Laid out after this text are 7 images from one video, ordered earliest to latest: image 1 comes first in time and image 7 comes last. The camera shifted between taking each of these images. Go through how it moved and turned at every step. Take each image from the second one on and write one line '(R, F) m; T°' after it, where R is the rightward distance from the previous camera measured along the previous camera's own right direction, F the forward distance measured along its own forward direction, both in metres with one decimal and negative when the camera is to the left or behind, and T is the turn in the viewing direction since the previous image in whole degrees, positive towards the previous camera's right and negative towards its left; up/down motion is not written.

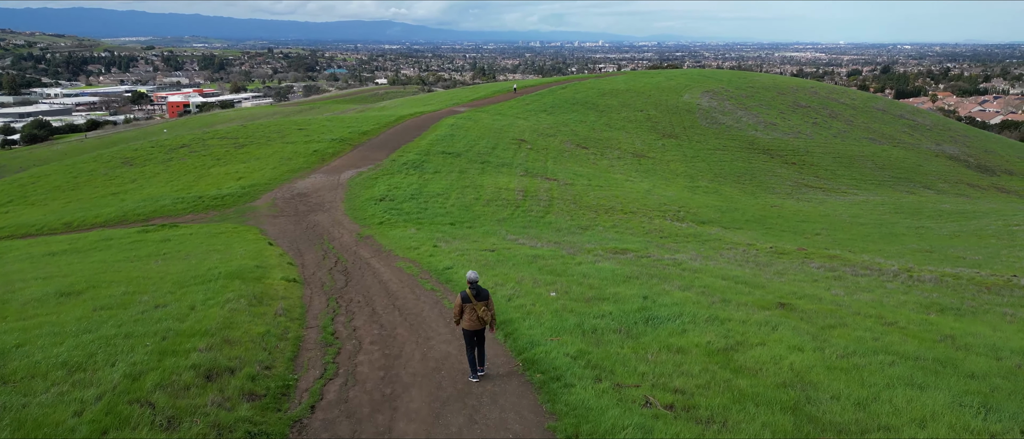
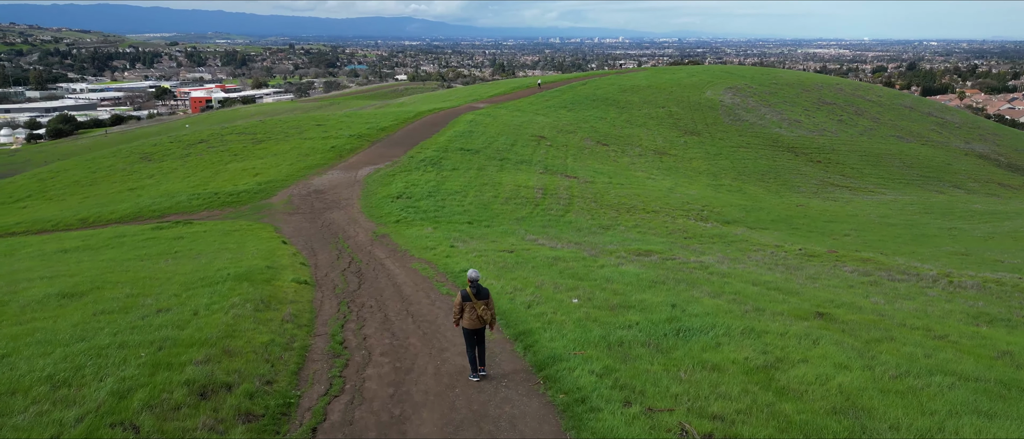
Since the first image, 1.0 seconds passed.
(0.0, +0.6) m; -1°
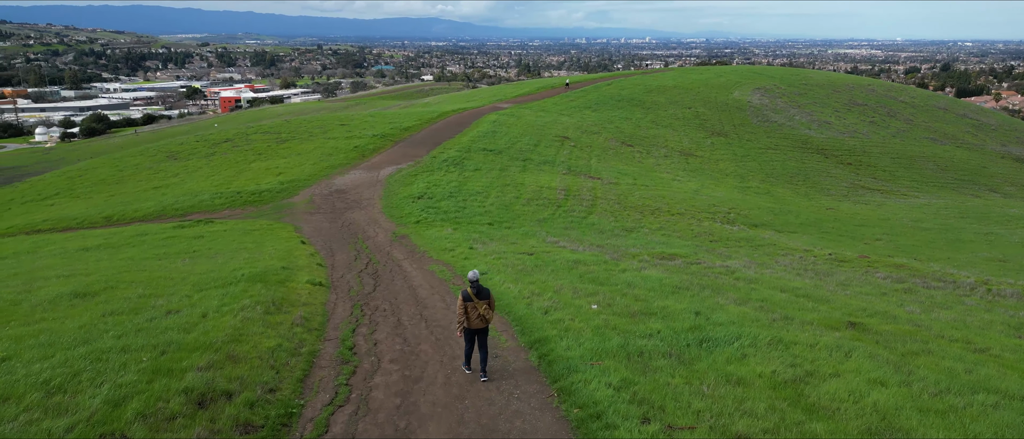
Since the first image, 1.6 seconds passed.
(+0.1, +0.3) m; -2°
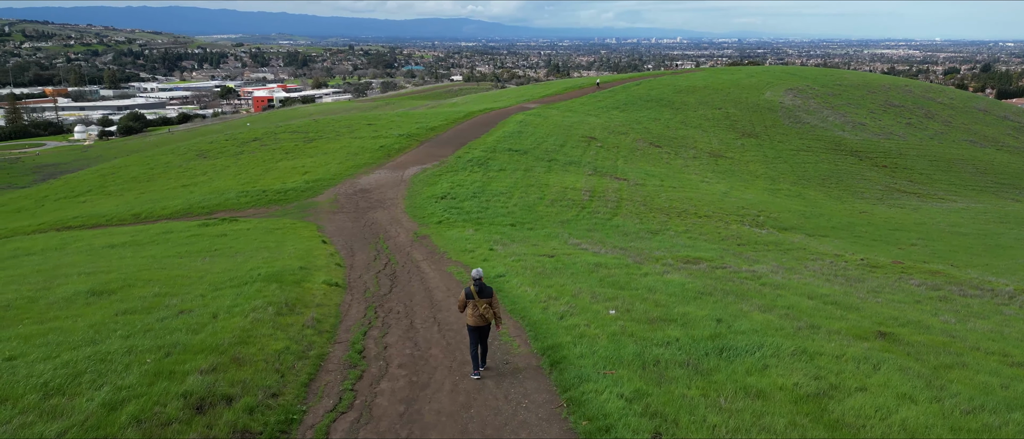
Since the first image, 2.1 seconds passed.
(+0.2, +0.2) m; -2°
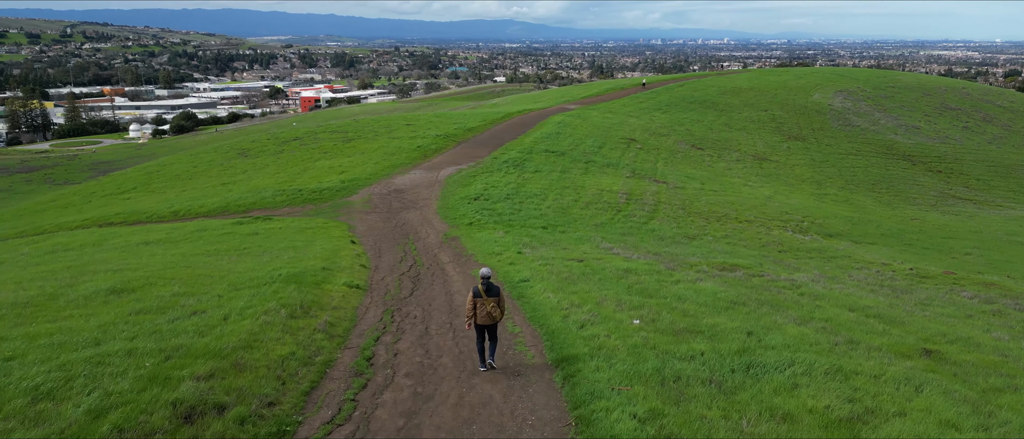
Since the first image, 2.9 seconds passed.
(+0.3, +0.4) m; -3°
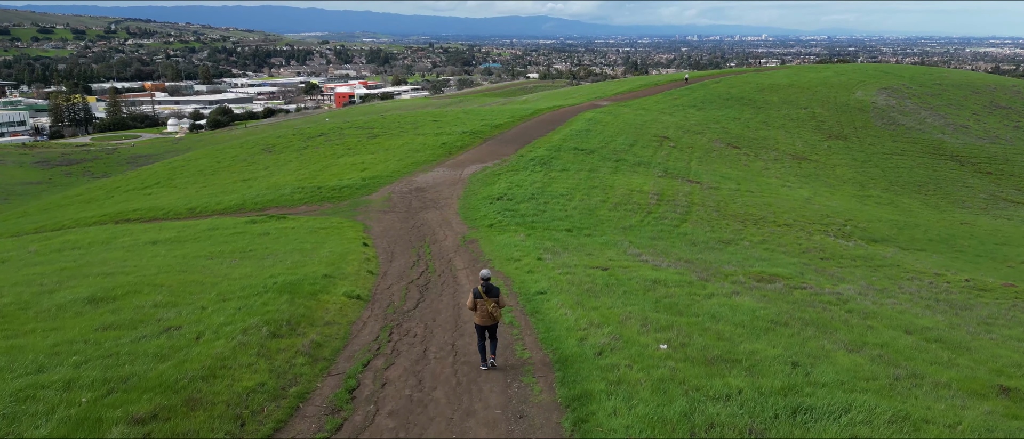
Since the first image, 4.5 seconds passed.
(+0.3, +1.1) m; -3°
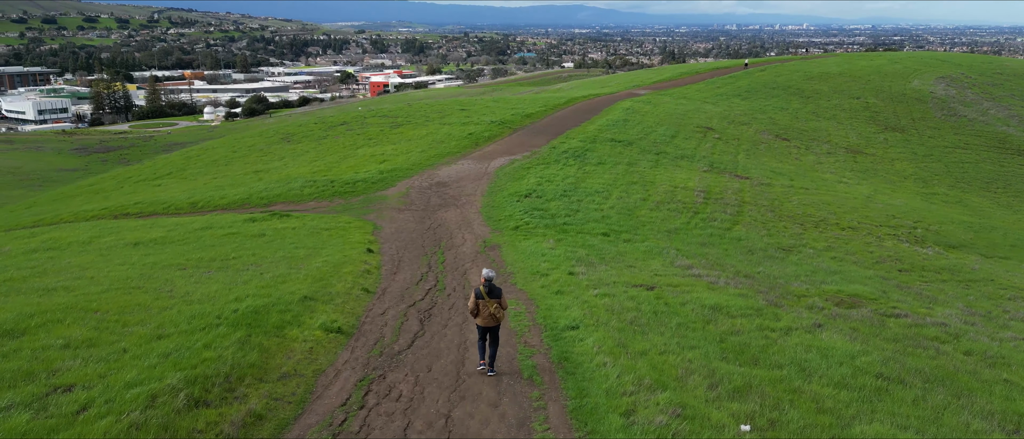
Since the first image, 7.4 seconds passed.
(+0.1, +2.5) m; -3°
